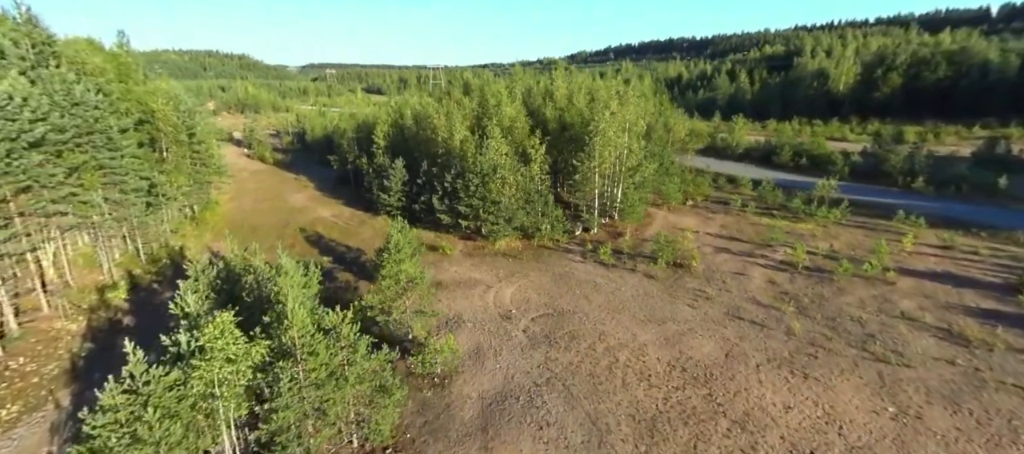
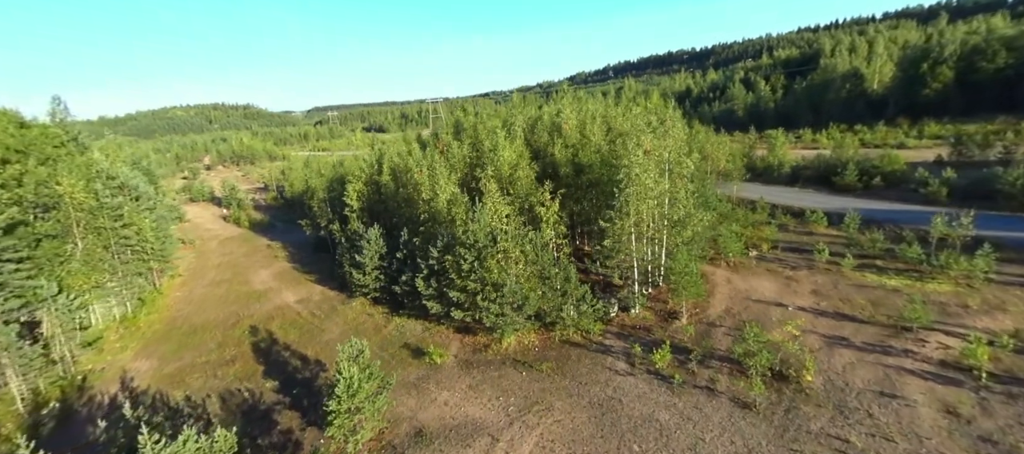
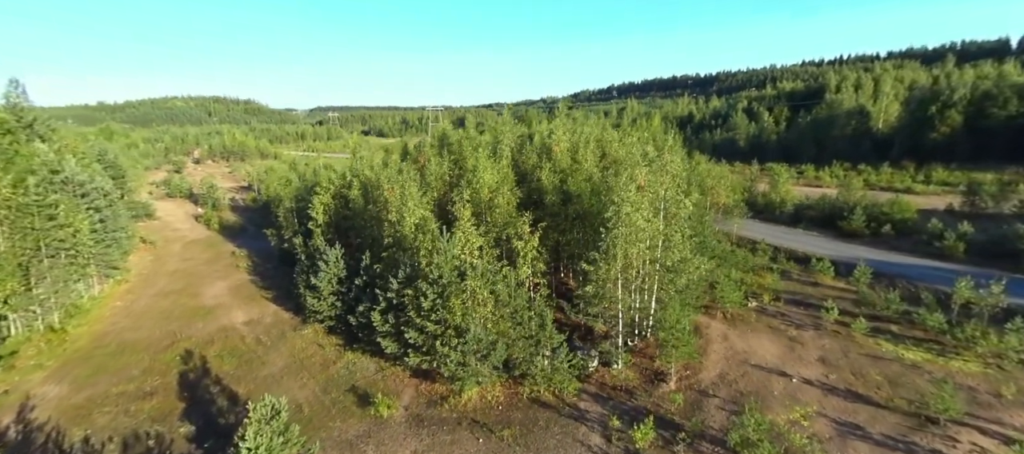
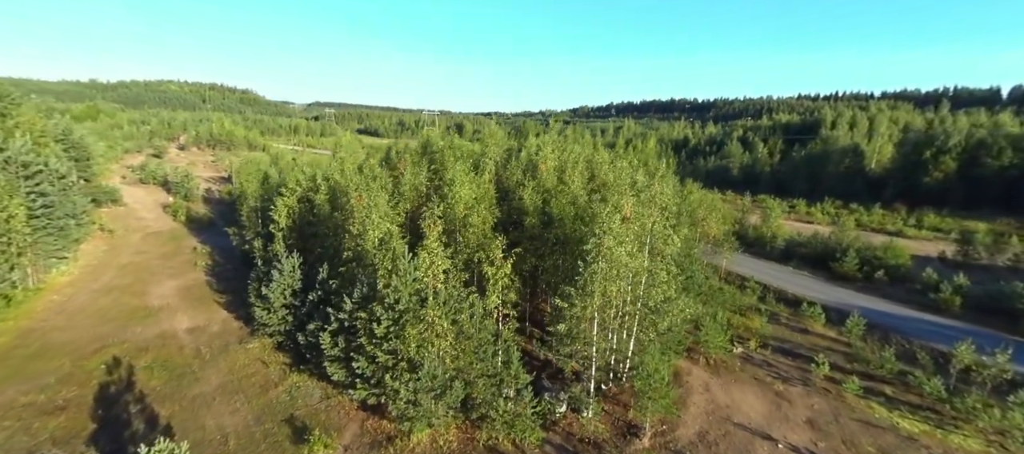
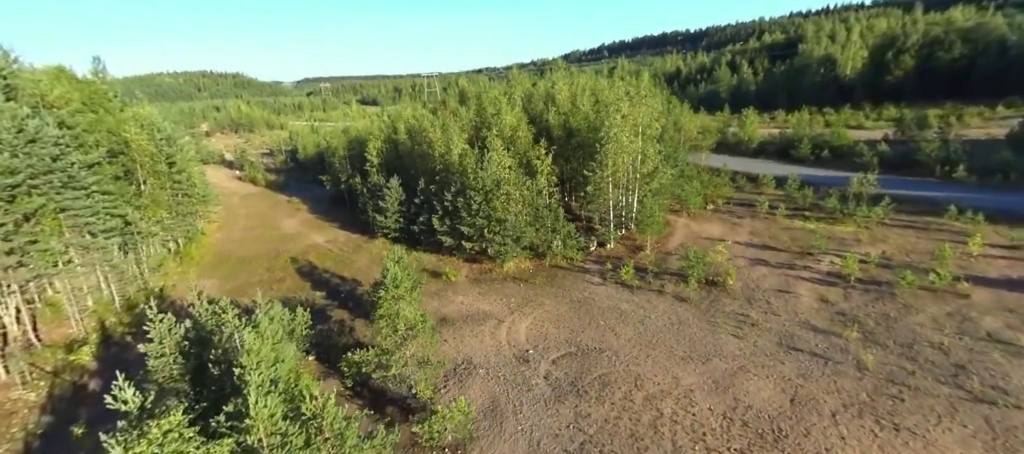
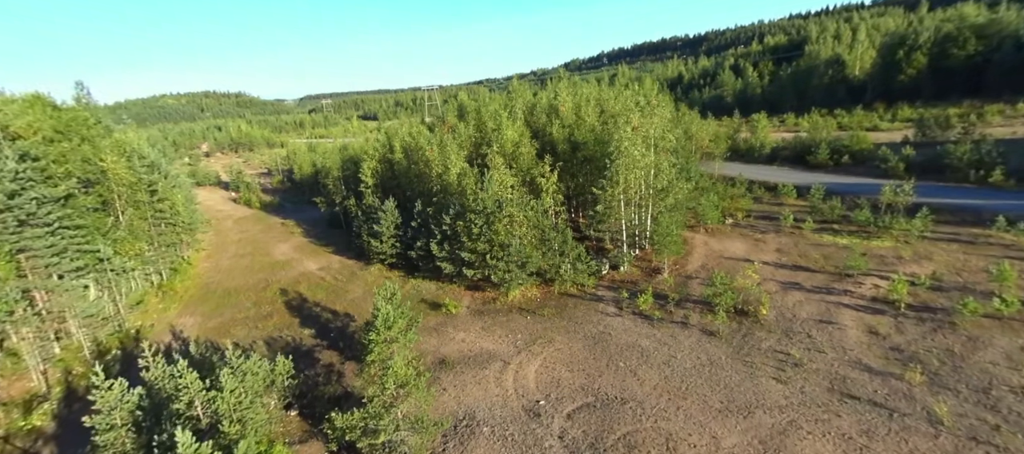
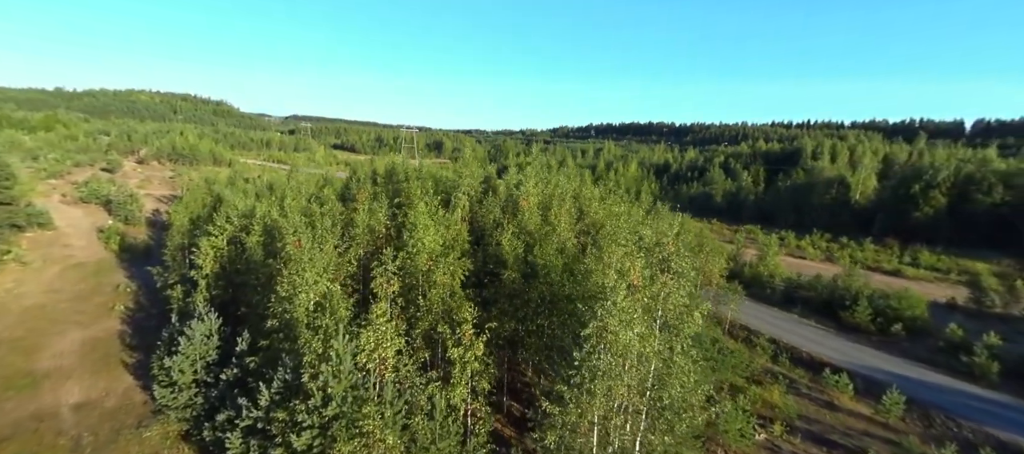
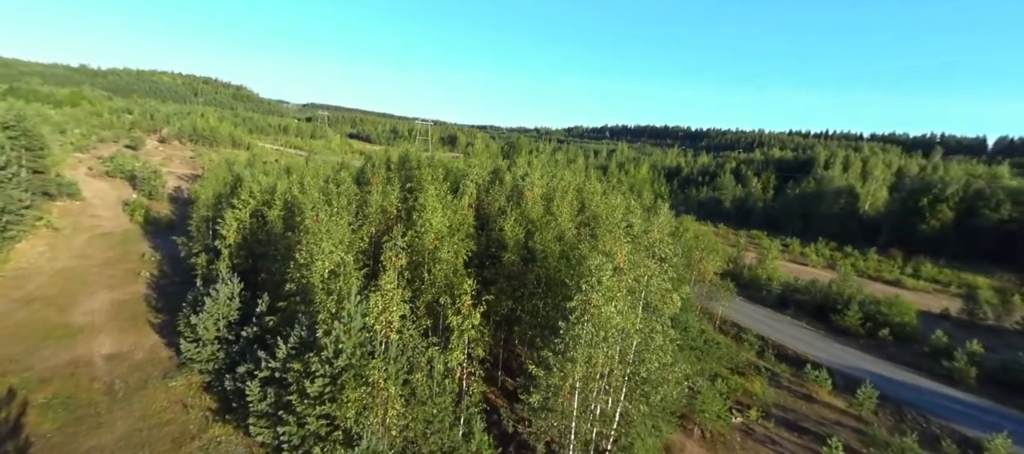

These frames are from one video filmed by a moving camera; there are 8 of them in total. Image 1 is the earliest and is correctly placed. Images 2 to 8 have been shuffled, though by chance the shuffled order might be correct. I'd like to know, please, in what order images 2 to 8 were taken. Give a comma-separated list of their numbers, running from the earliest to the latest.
5, 6, 2, 3, 4, 8, 7
